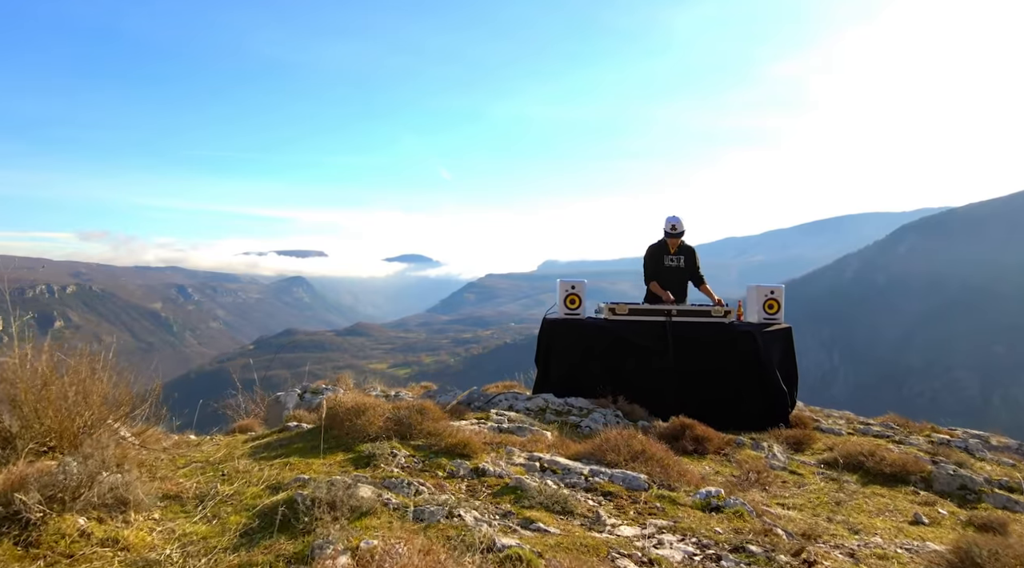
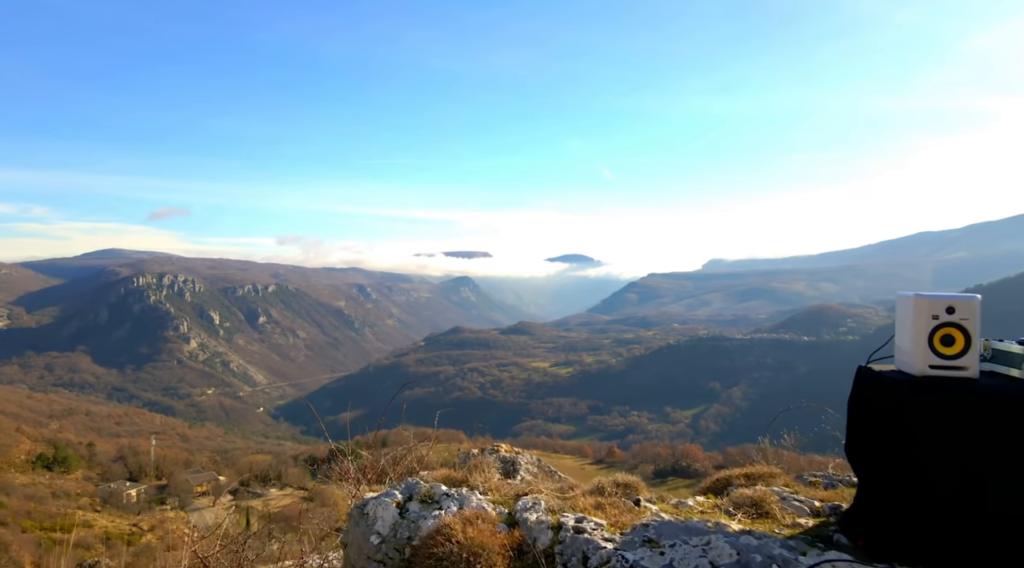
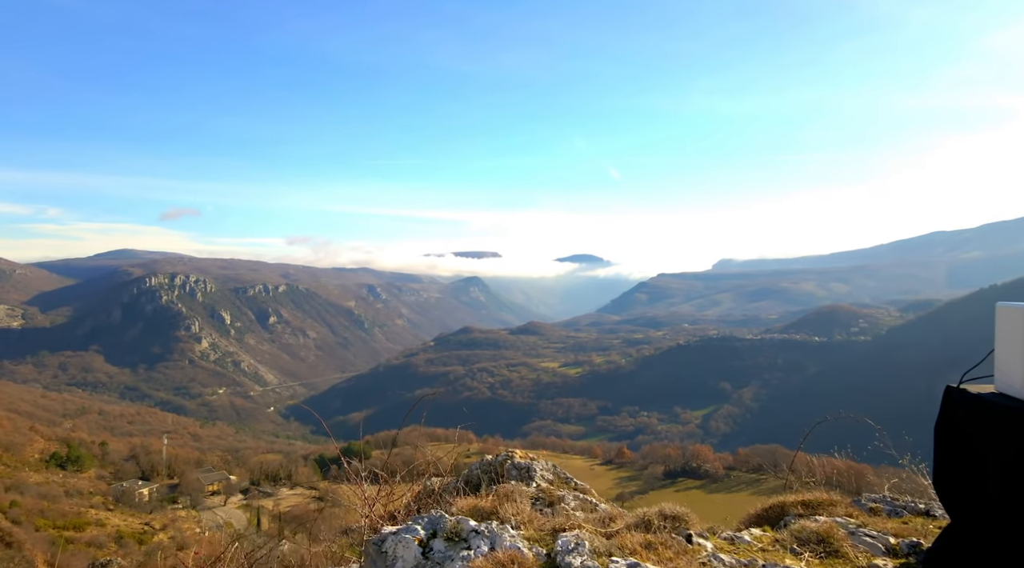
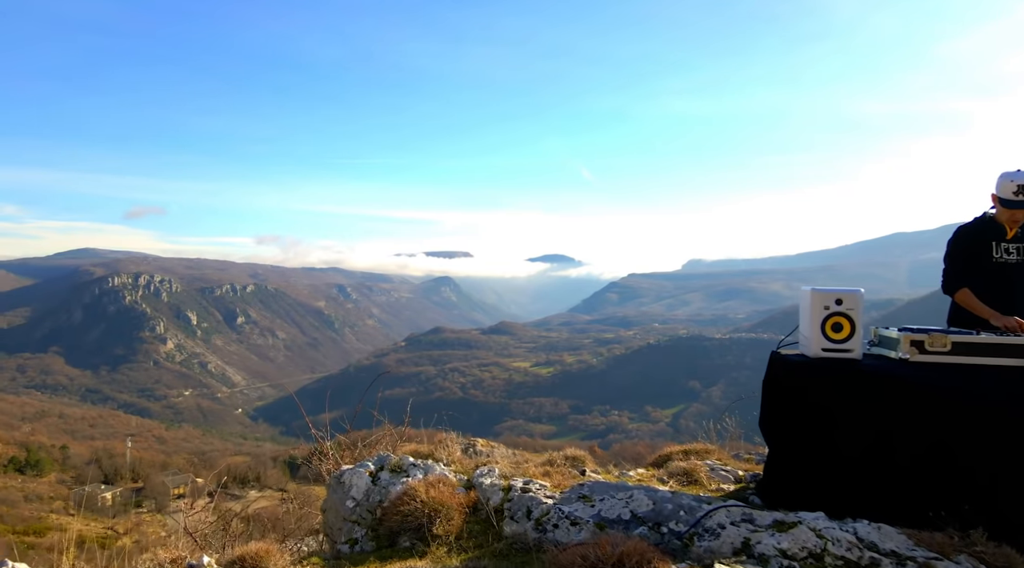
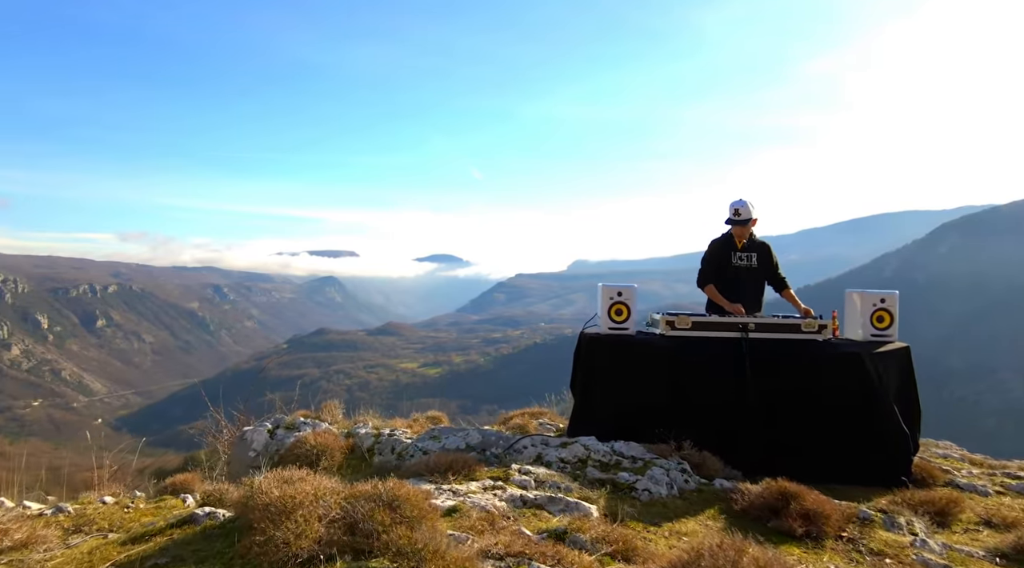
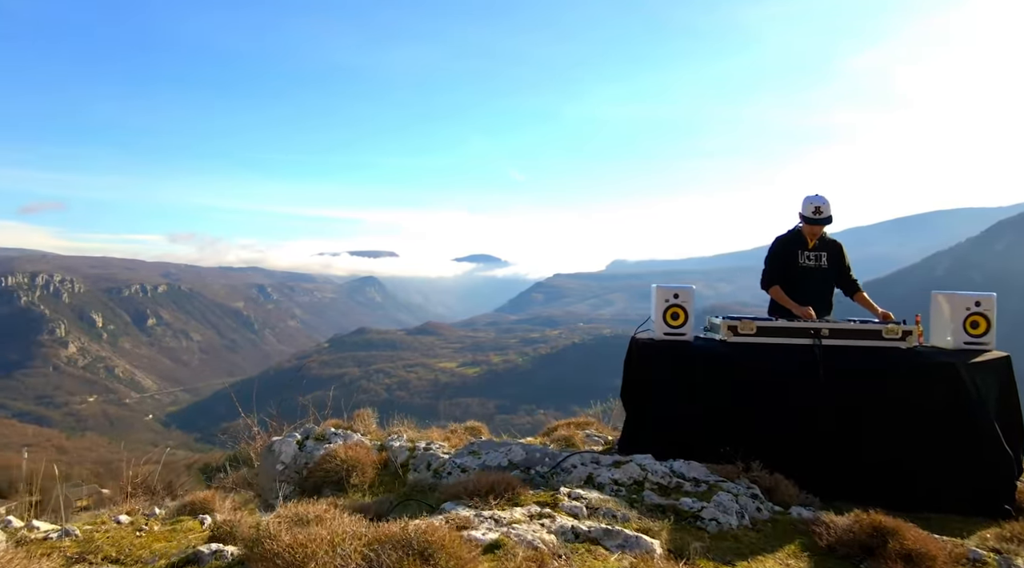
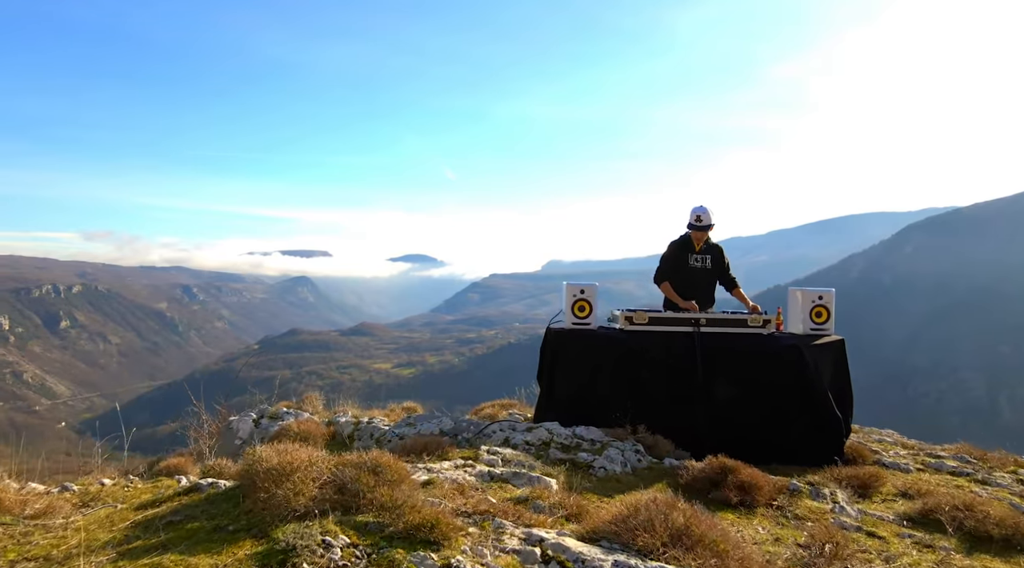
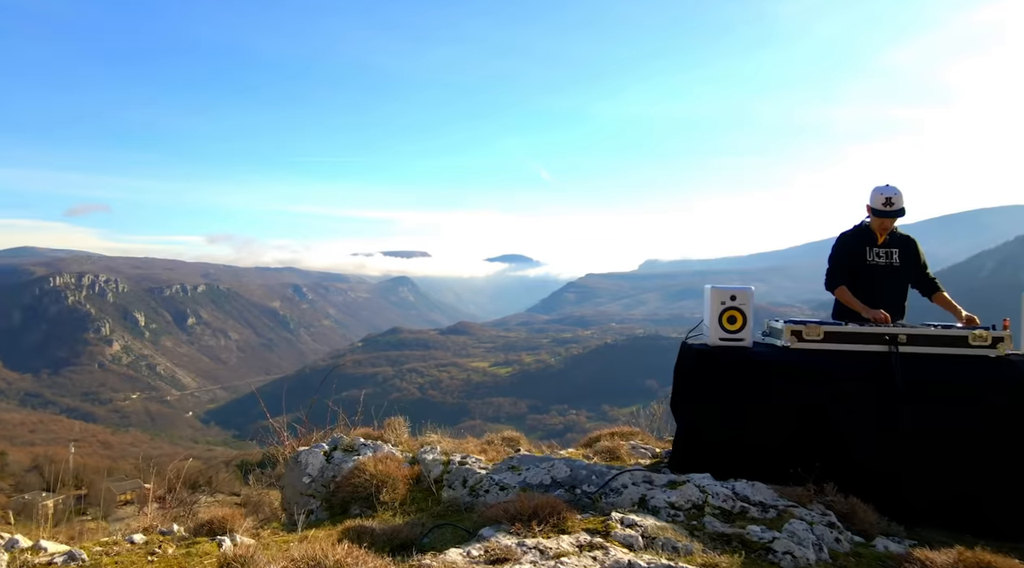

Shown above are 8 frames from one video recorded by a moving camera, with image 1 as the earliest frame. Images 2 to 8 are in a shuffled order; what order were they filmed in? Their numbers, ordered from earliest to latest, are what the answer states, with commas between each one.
7, 5, 6, 8, 4, 2, 3
